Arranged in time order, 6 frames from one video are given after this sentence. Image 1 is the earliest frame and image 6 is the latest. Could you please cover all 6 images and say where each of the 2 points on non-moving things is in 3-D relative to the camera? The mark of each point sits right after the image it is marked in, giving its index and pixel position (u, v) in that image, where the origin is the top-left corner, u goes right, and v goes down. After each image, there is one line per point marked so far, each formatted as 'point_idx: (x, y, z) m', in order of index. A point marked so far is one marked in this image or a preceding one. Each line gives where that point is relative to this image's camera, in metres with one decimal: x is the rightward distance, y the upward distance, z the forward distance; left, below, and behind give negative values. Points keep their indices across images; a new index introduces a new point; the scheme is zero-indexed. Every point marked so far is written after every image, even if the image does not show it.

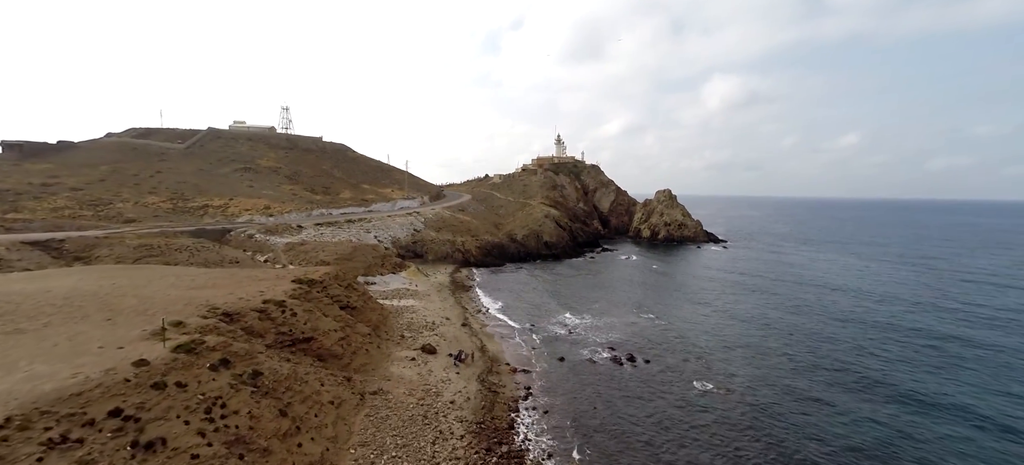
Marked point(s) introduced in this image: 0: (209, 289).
0: (-13.1, -2.5, +18.3) m
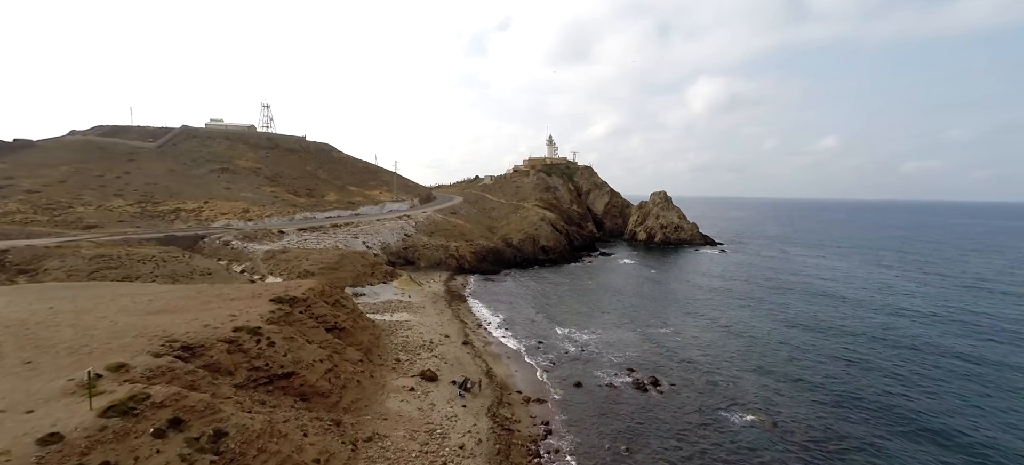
0: (-12.5, -3.0, +15.4) m
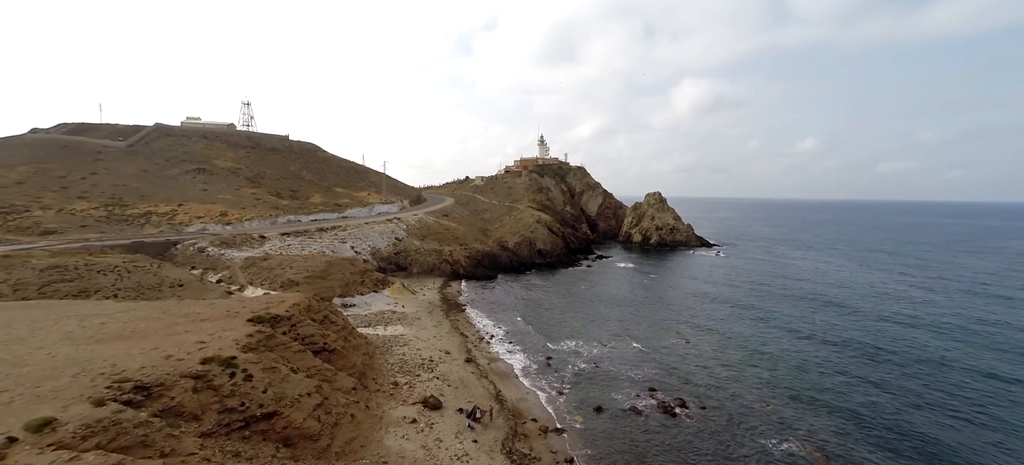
0: (-11.8, -3.3, +12.9) m
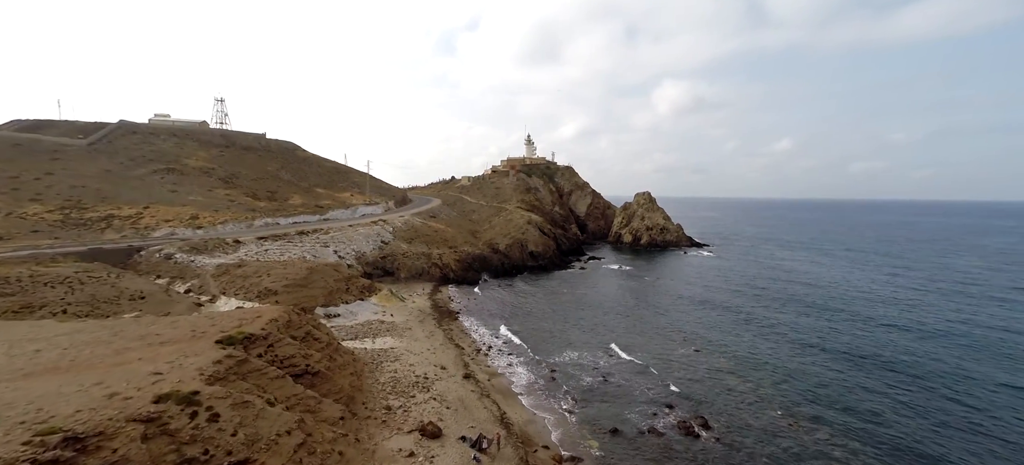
0: (-11.4, -3.5, +10.6) m
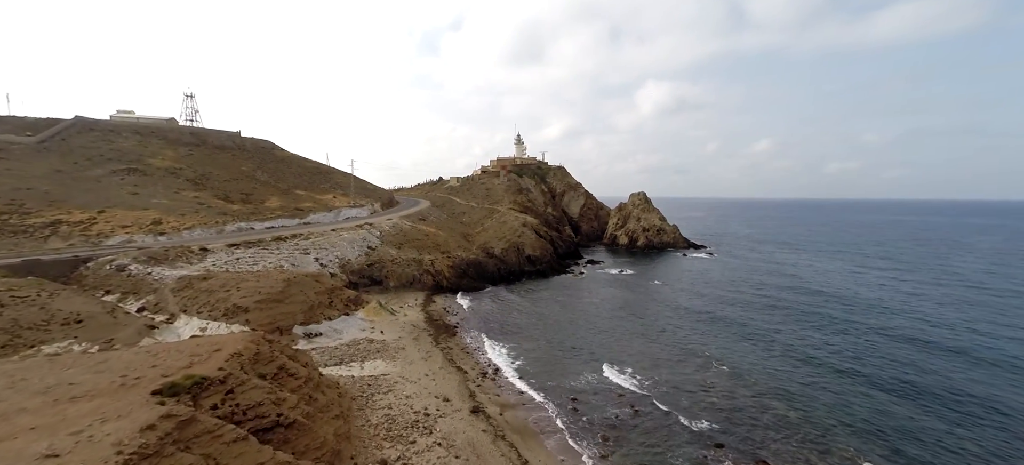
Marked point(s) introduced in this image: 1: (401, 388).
0: (-10.4, -3.9, +7.1) m
1: (-4.7, -6.6, +18.1) m
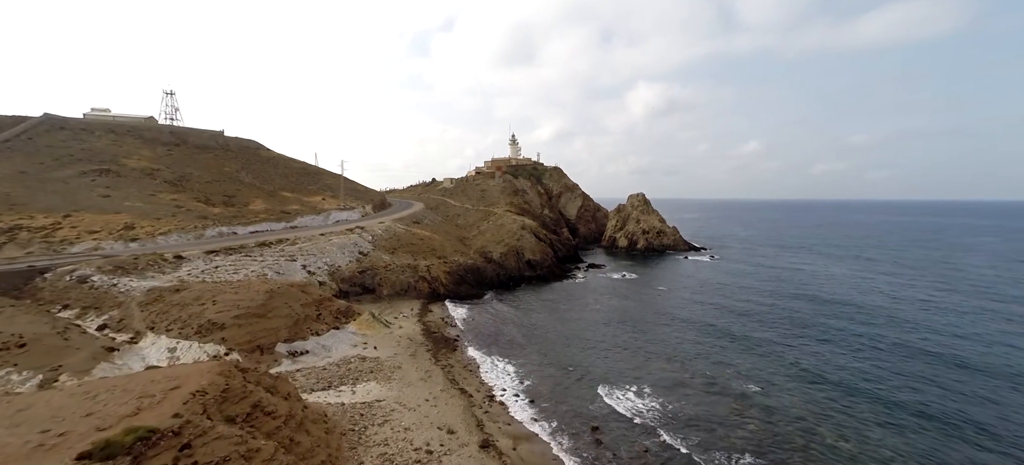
0: (-9.7, -4.2, +4.8) m
1: (-4.2, -6.9, +15.8) m
